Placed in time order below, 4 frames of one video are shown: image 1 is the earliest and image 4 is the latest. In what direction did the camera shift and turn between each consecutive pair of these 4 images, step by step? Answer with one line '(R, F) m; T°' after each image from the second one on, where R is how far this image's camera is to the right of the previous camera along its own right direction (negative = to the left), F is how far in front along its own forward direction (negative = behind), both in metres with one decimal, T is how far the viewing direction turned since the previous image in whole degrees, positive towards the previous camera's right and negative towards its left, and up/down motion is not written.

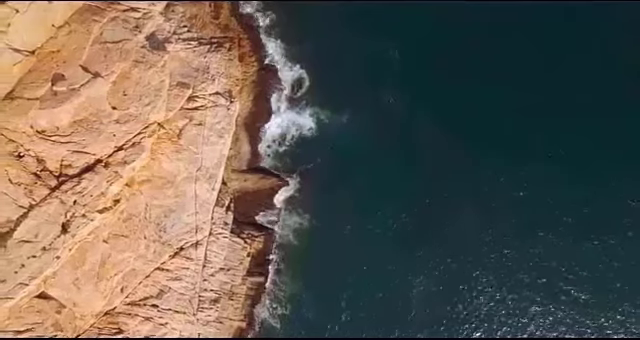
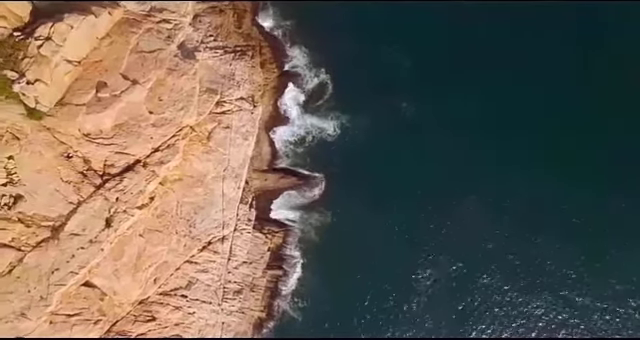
(-1.3, -3.8) m; 0°
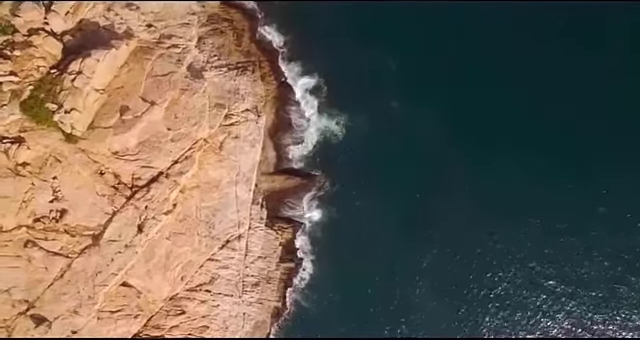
(-0.1, -6.1) m; 0°
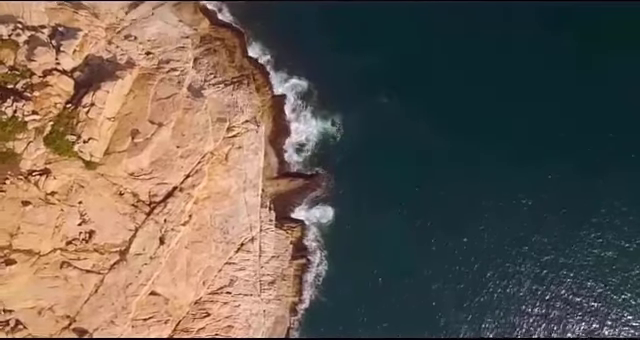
(+0.1, -4.3) m; 0°
